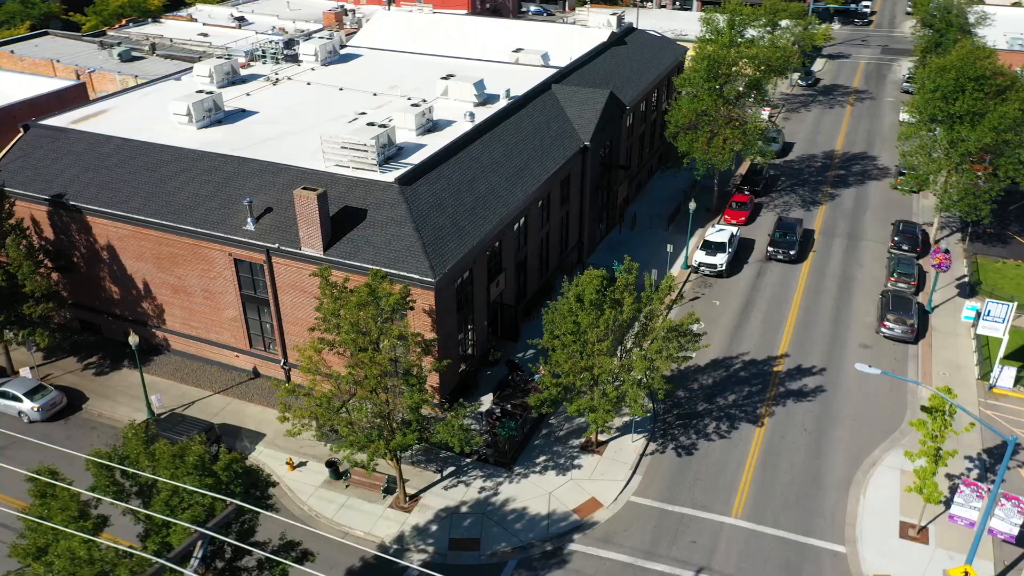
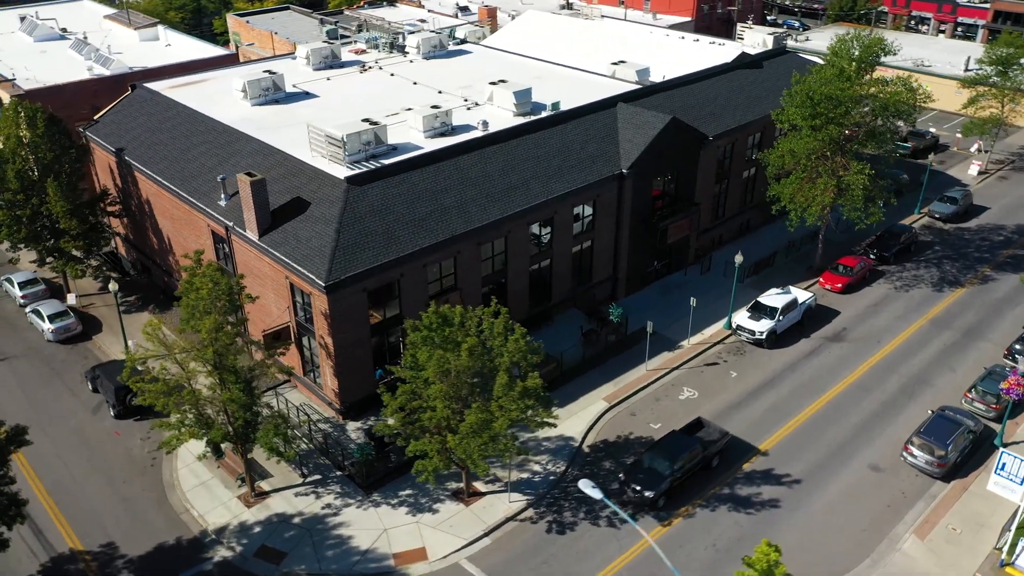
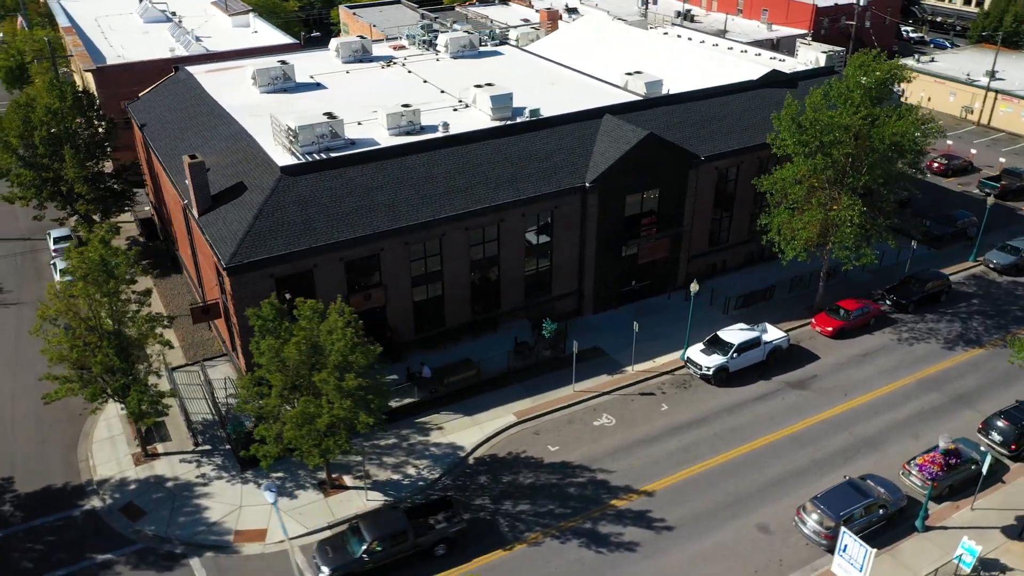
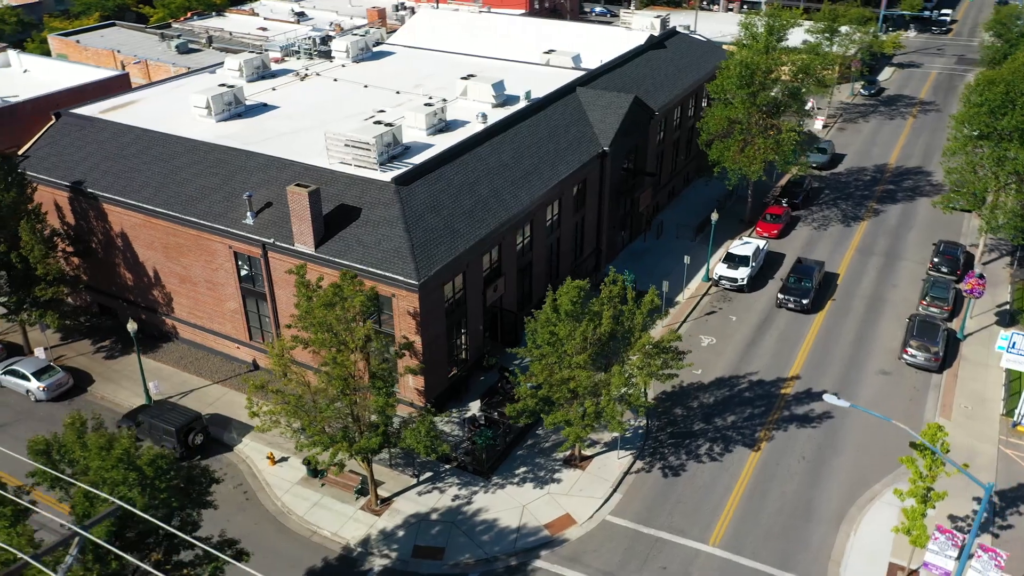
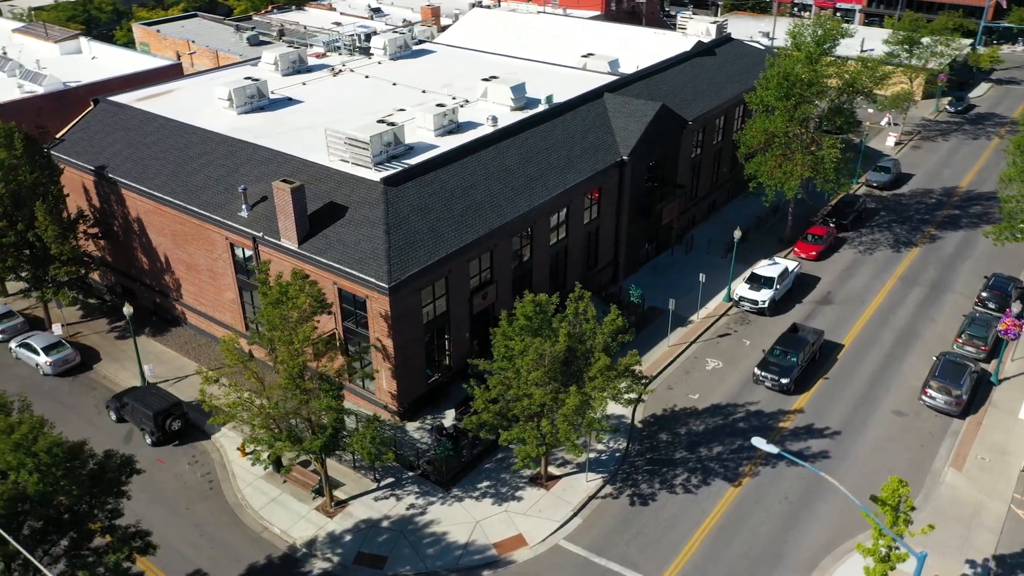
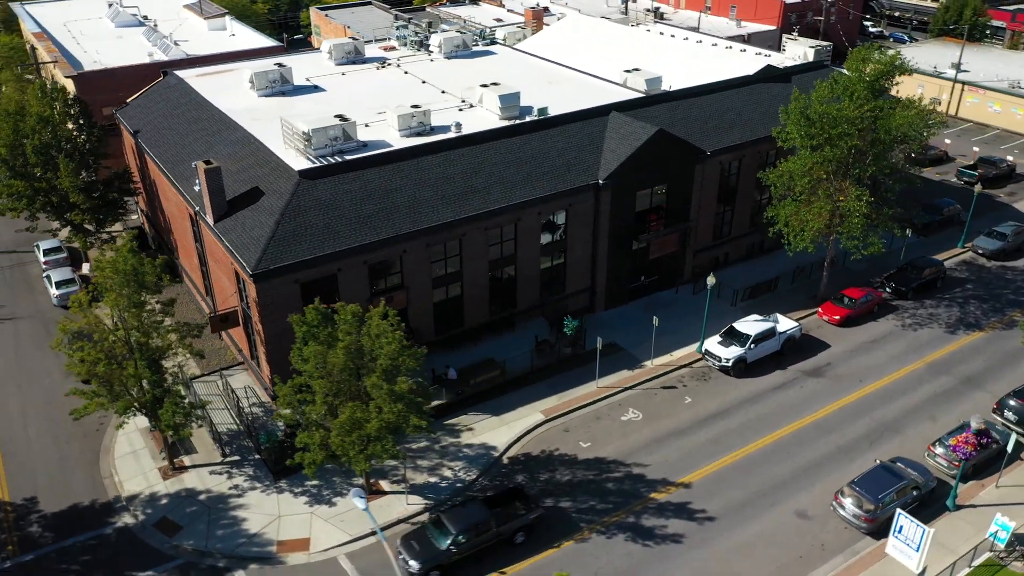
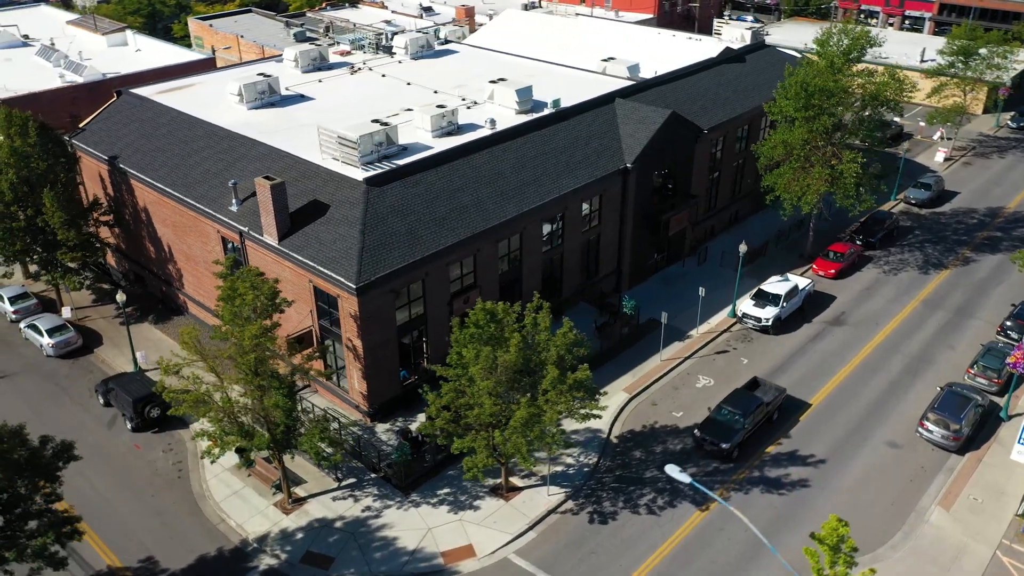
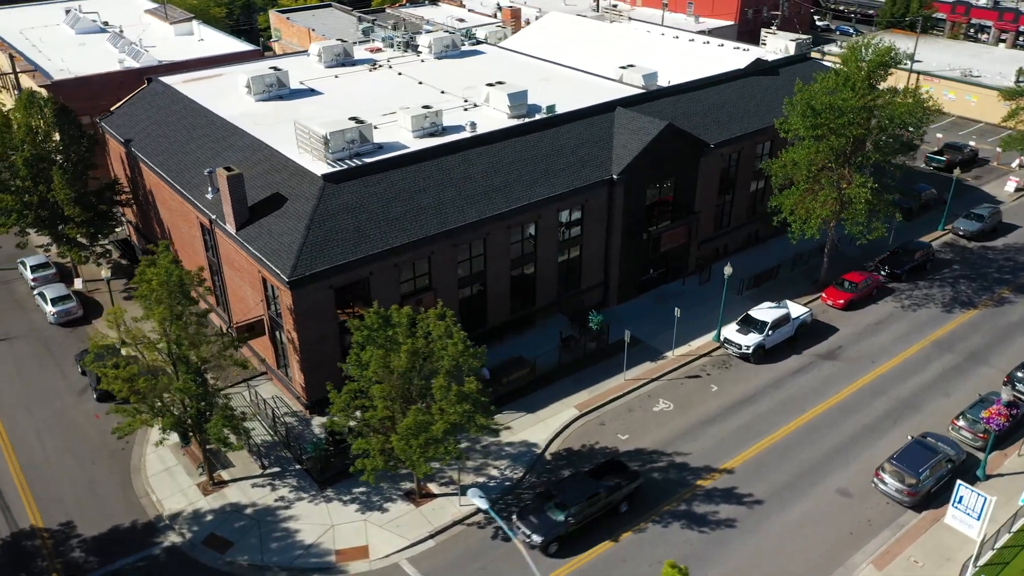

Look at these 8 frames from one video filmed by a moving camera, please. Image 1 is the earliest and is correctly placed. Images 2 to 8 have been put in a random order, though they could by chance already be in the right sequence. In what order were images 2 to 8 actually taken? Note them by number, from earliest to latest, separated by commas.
4, 5, 7, 2, 8, 6, 3
